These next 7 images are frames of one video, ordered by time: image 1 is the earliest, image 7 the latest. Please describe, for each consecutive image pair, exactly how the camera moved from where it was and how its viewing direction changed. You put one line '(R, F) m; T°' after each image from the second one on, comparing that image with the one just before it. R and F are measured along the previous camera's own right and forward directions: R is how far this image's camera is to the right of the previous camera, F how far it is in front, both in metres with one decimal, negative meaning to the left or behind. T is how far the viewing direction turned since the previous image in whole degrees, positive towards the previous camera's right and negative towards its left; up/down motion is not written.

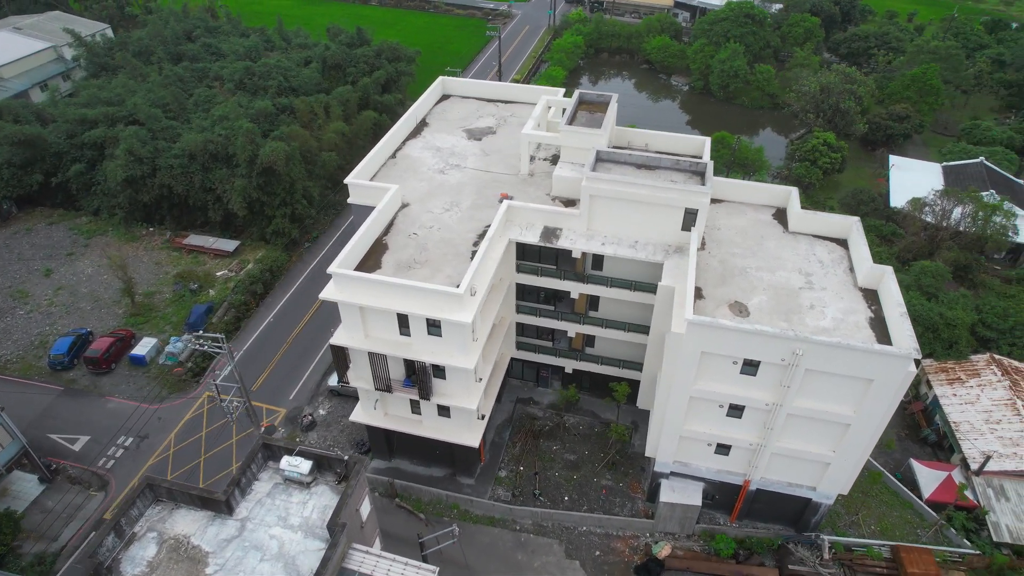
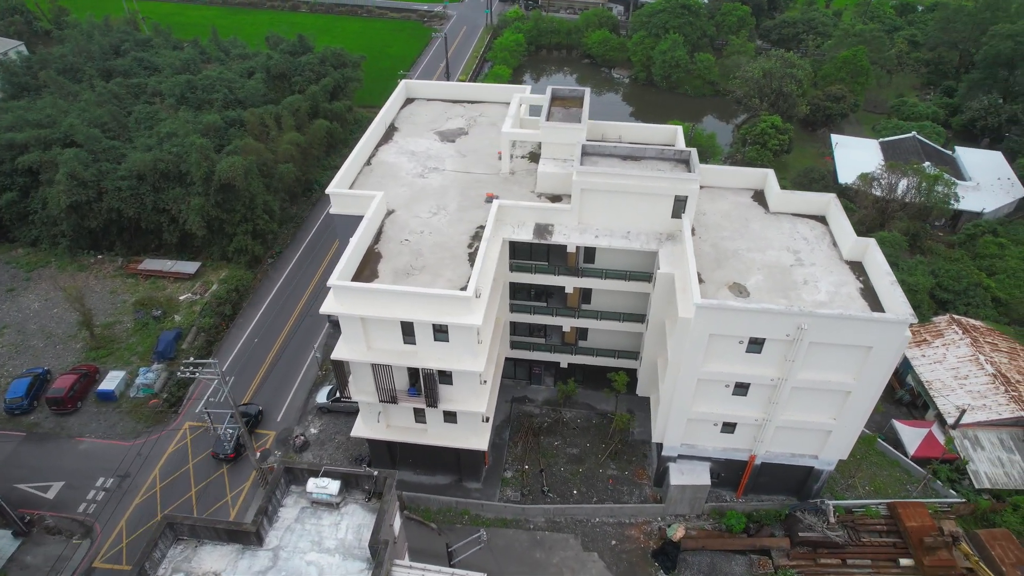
(-2.5, +0.2) m; +5°
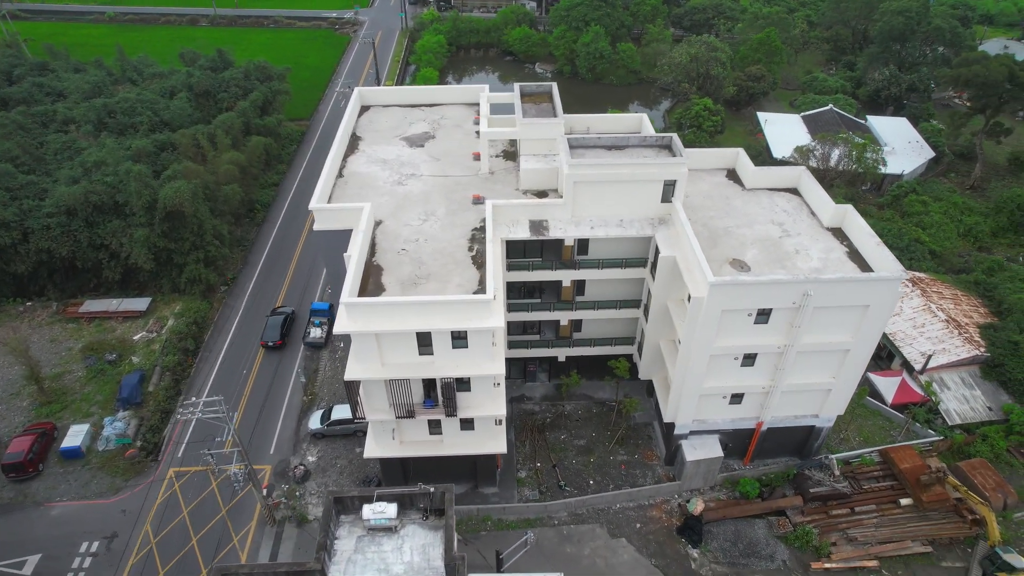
(-3.8, +0.4) m; +7°
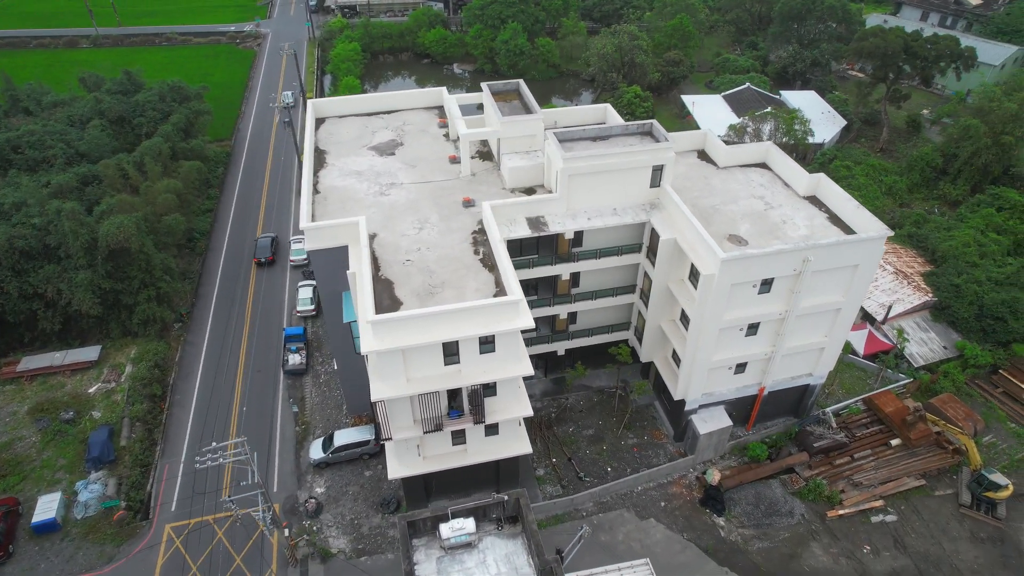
(-4.2, +0.5) m; +8°
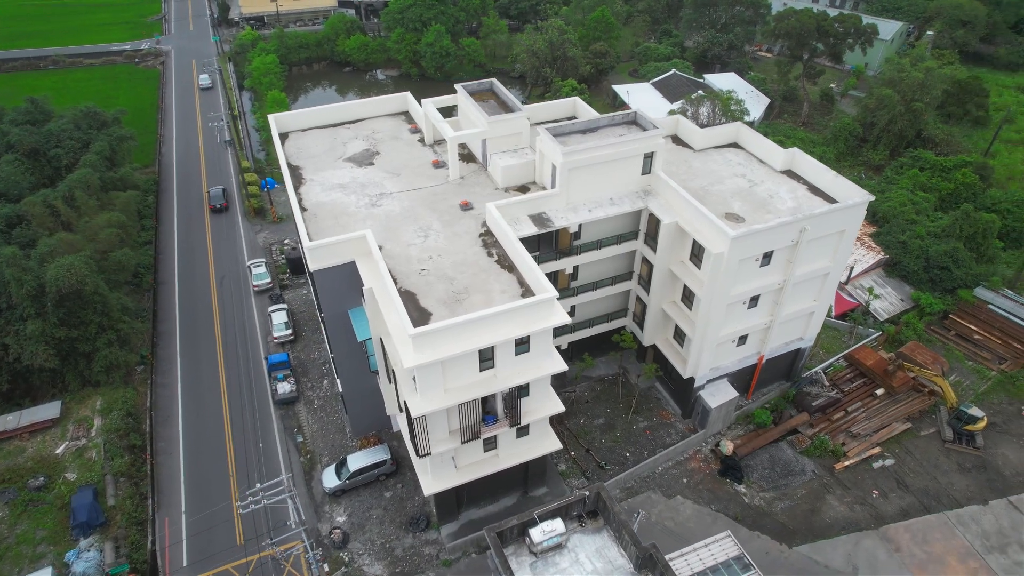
(-4.3, +0.5) m; +8°
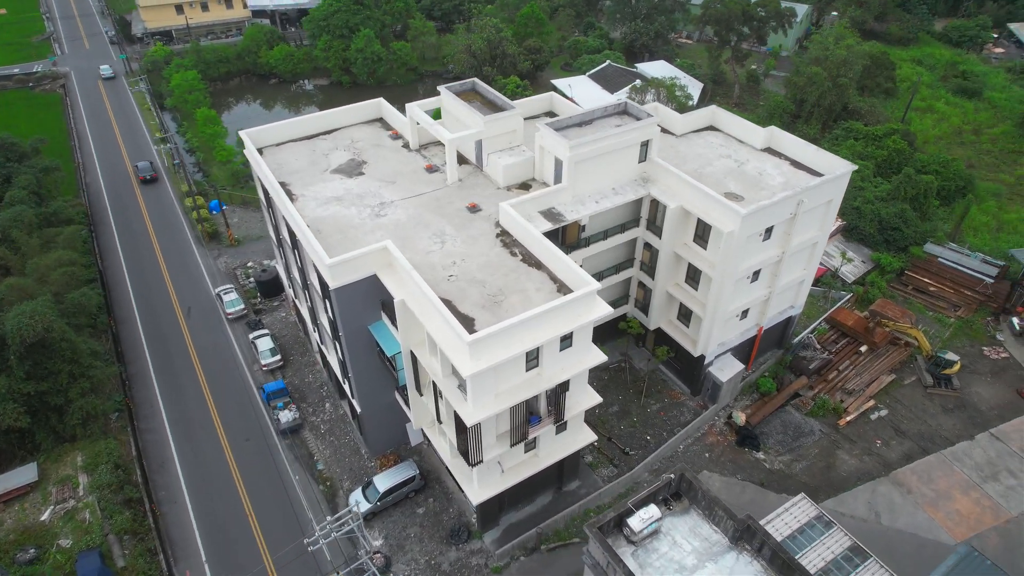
(-4.5, +0.5) m; +7°
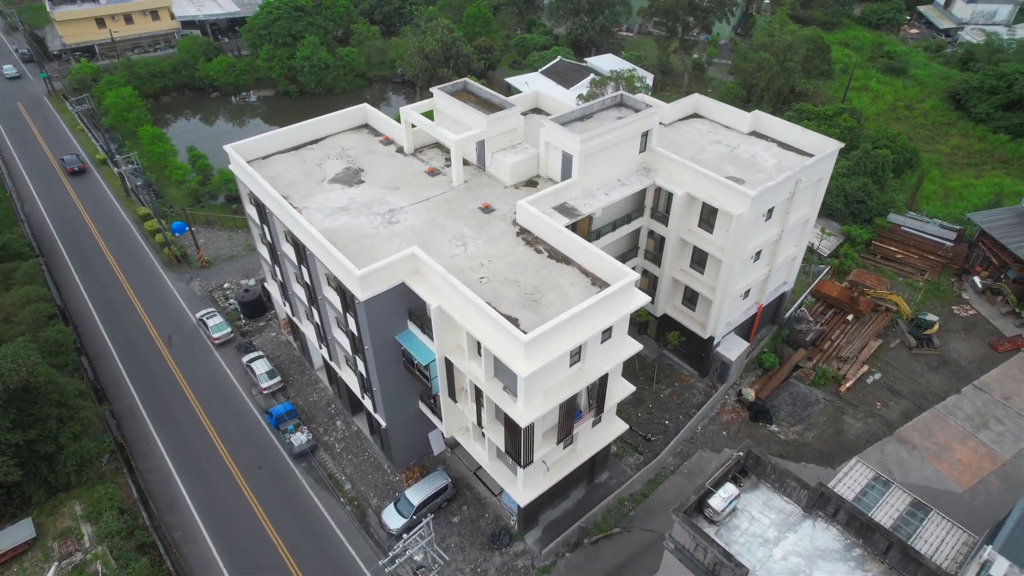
(-3.8, +0.4) m; +6°
